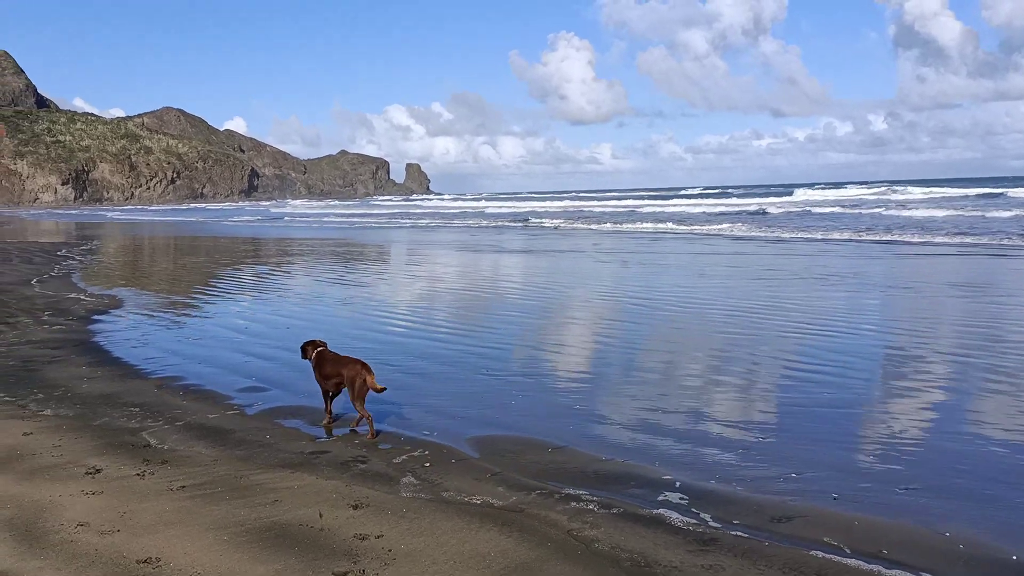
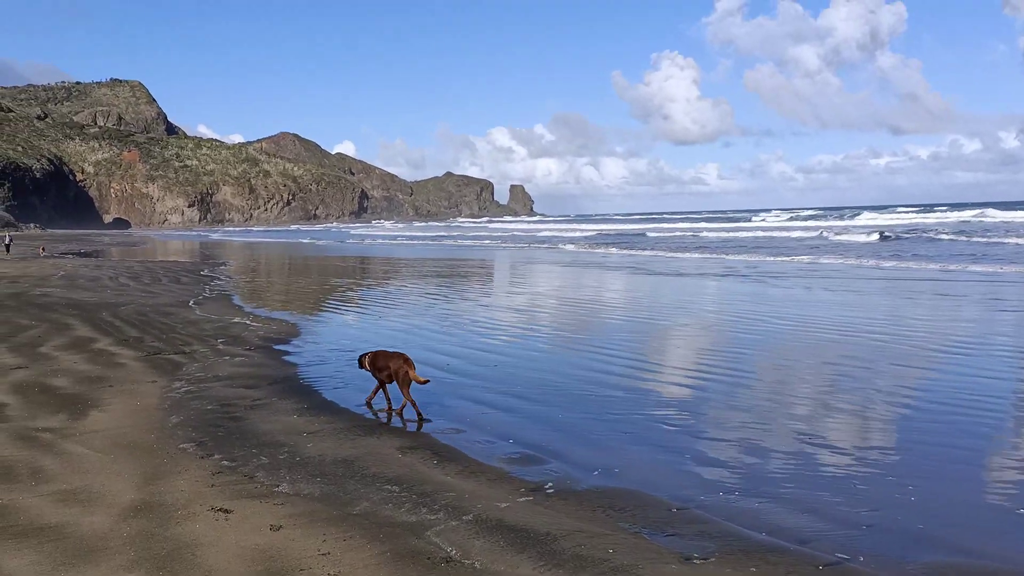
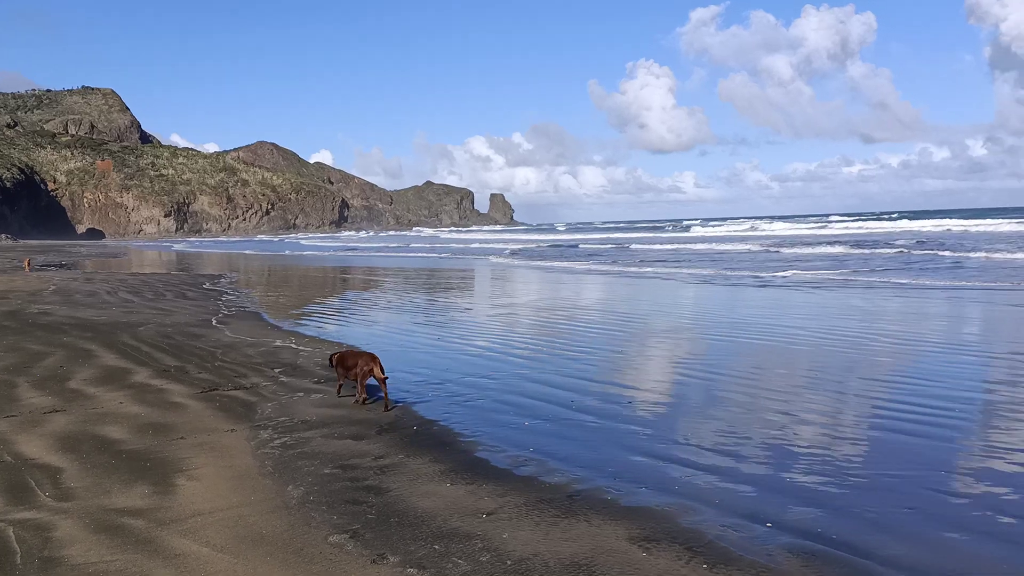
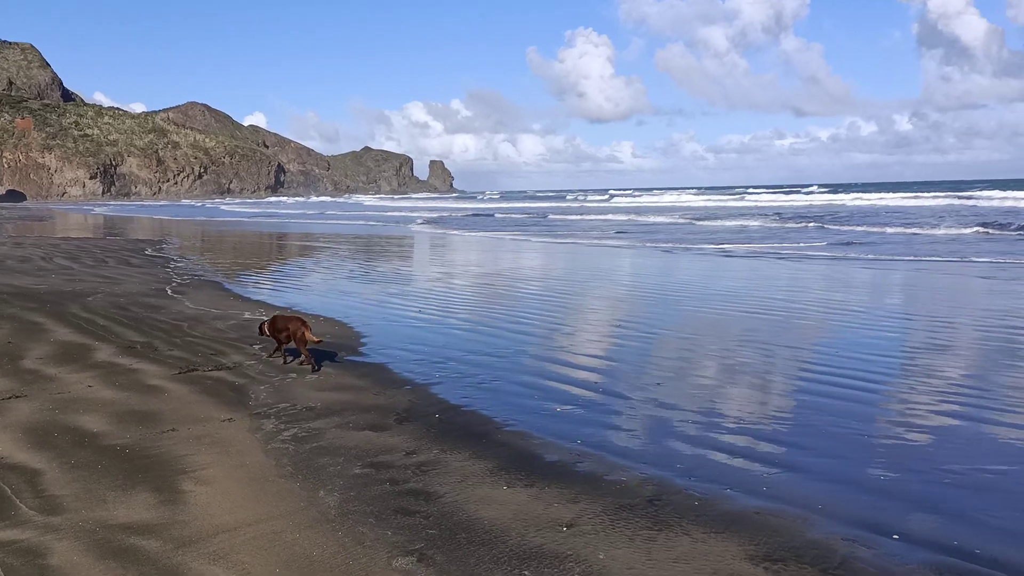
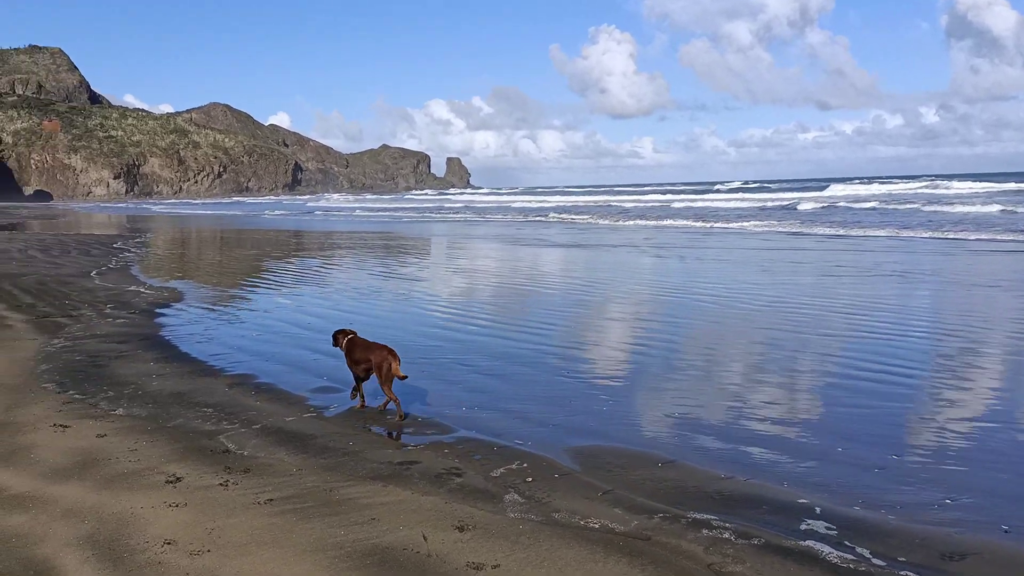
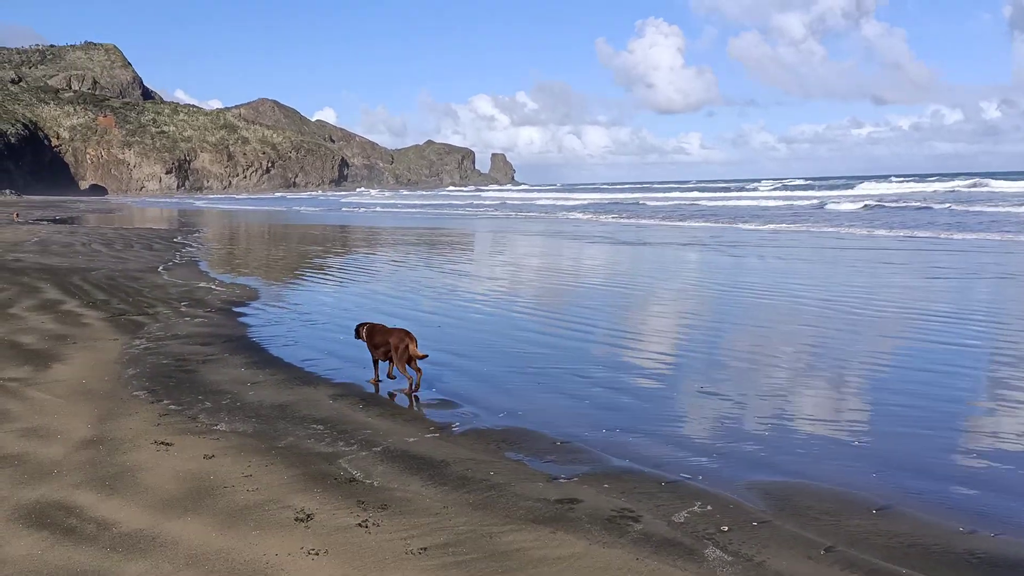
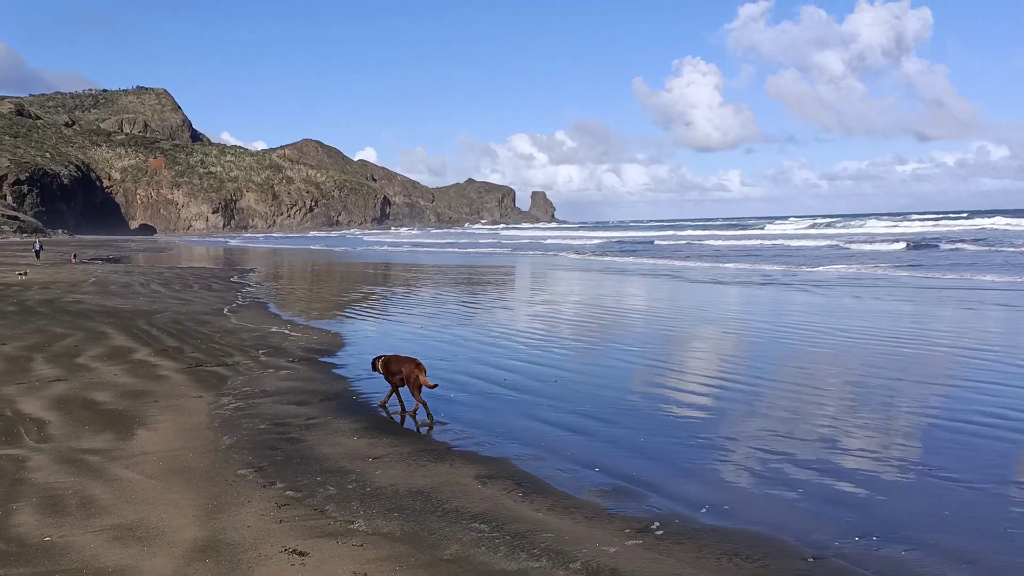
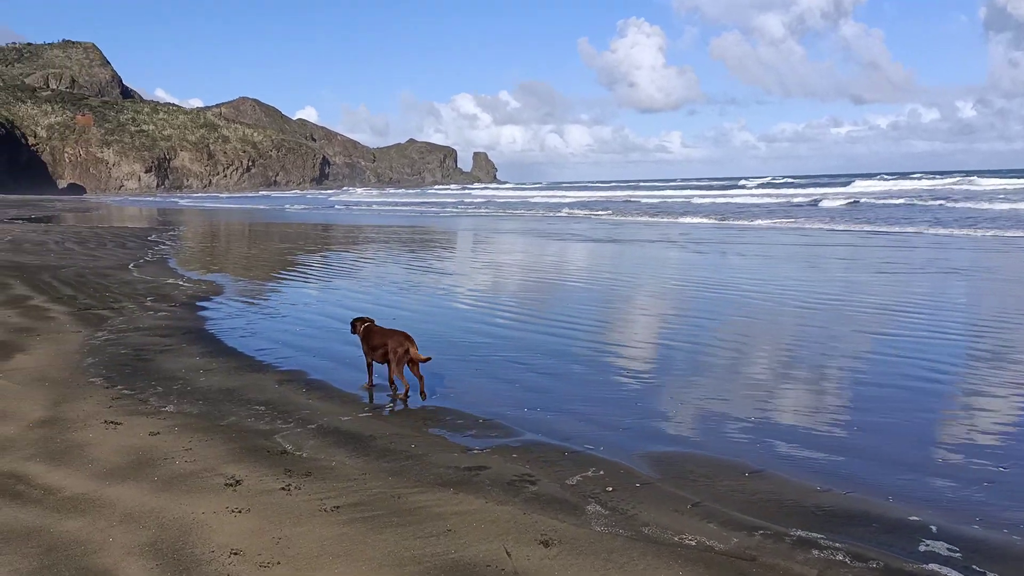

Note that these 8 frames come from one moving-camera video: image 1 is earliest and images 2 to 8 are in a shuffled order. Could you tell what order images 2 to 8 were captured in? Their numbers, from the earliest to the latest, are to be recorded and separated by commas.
5, 8, 6, 2, 7, 3, 4
